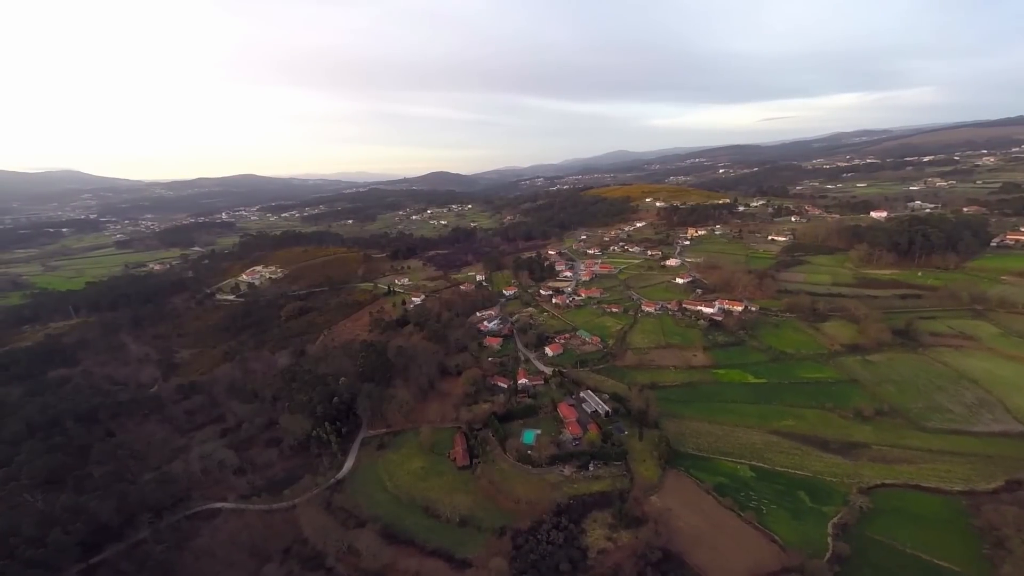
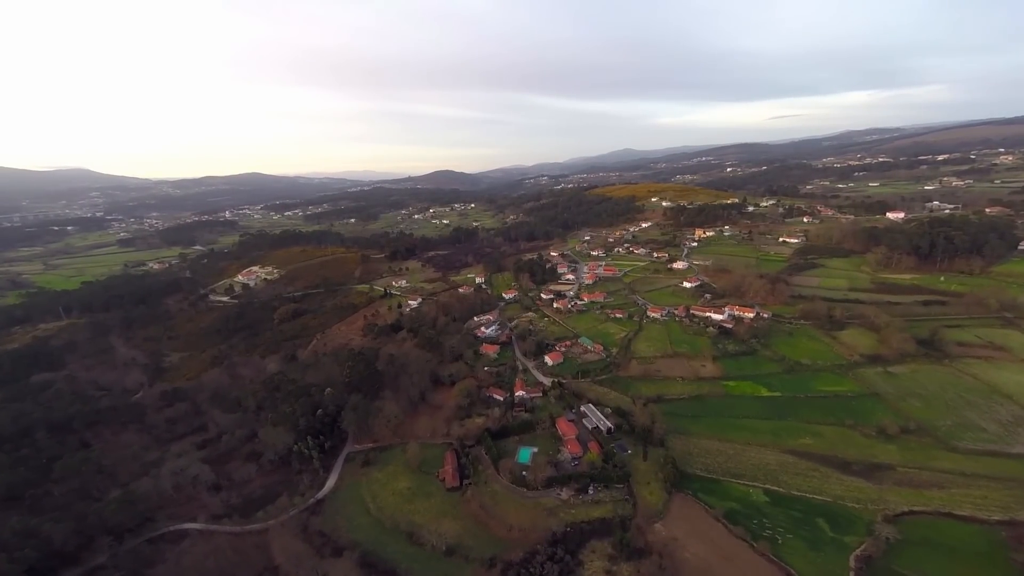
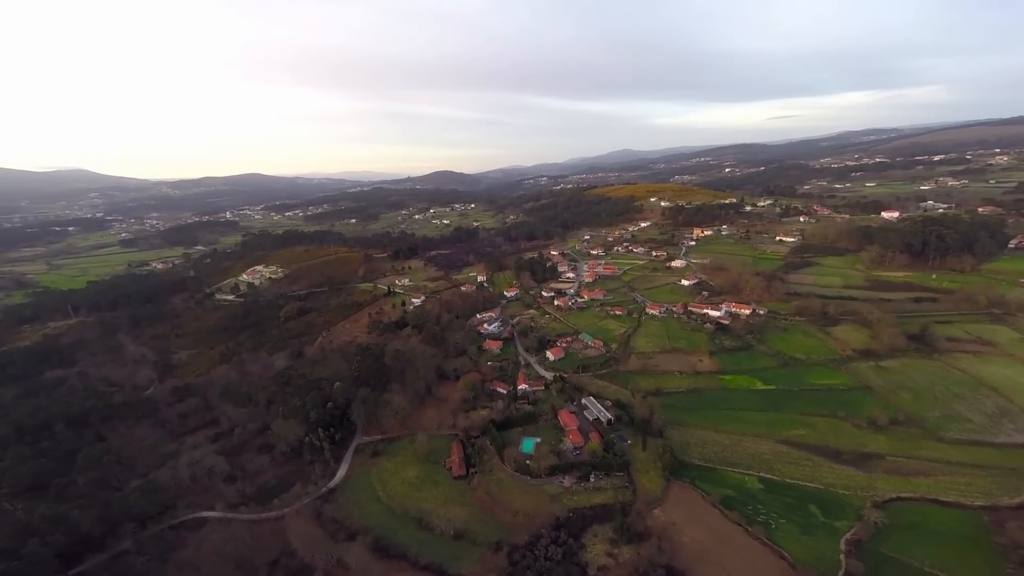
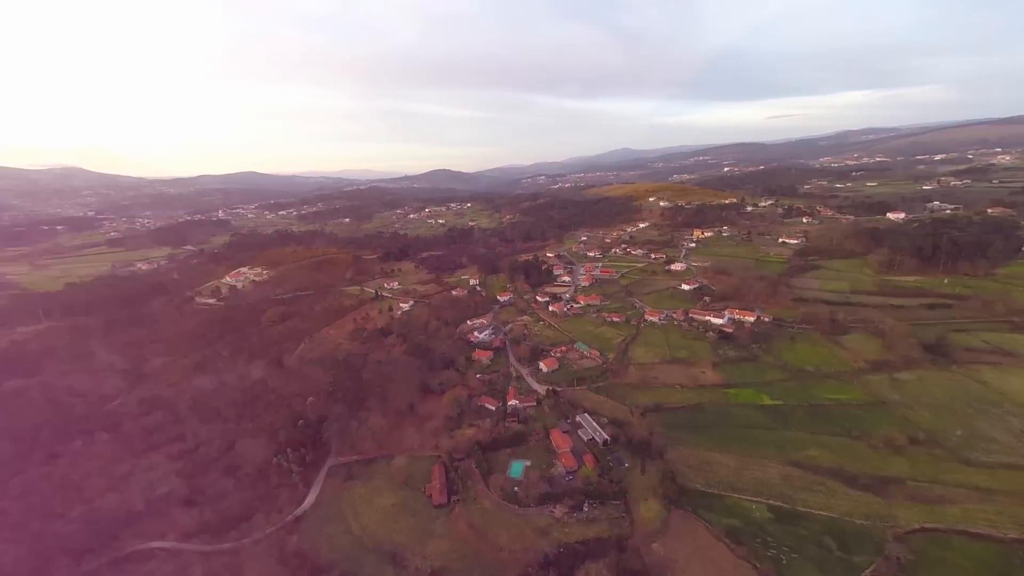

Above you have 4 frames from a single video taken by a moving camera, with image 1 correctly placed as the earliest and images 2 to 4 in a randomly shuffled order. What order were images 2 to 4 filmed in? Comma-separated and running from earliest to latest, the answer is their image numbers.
3, 2, 4
